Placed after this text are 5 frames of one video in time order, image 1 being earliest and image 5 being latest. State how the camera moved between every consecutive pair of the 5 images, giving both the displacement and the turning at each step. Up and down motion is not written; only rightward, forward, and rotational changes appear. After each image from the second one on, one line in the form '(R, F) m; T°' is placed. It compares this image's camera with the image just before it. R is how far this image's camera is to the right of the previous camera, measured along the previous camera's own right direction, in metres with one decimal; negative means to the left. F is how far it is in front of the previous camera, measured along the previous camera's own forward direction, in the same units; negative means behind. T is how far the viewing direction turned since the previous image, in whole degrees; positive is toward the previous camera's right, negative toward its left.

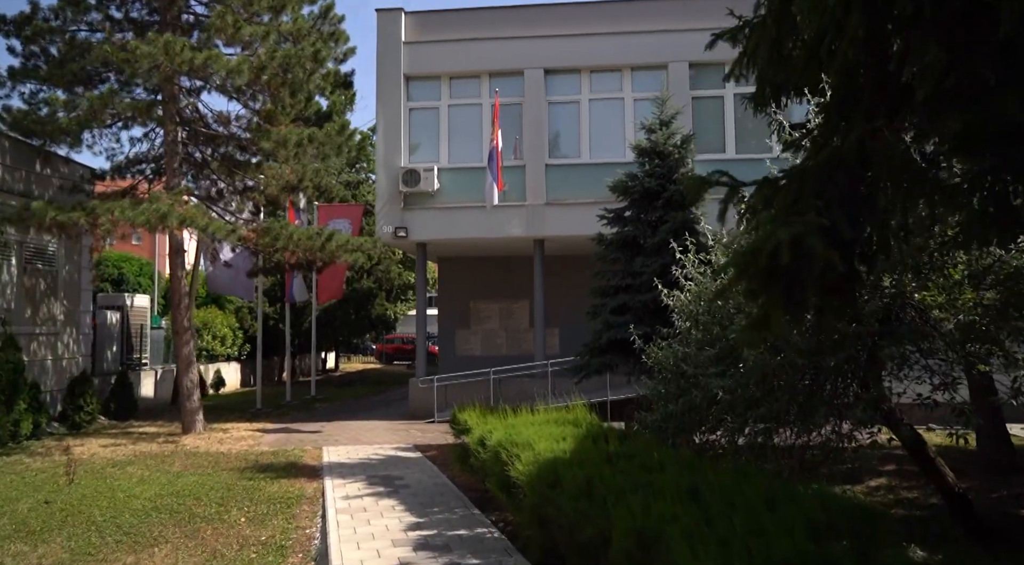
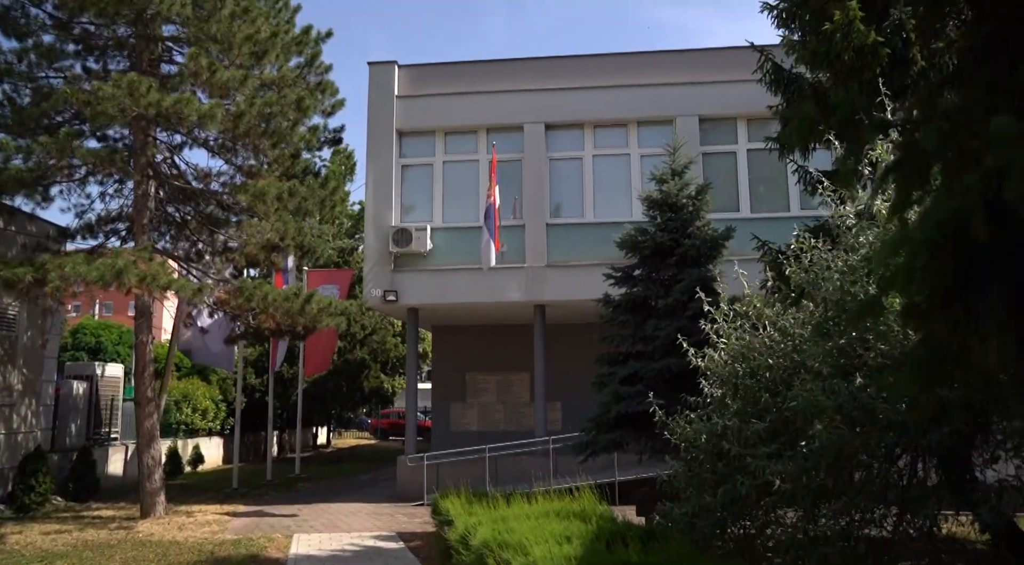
(+0.1, +1.2) m; 0°
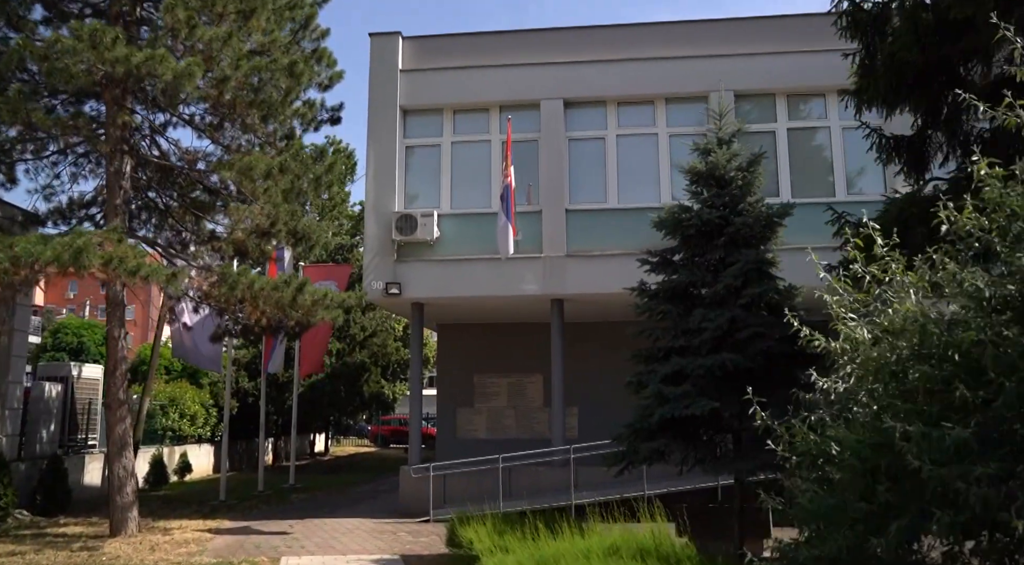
(-0.2, +1.4) m; 0°
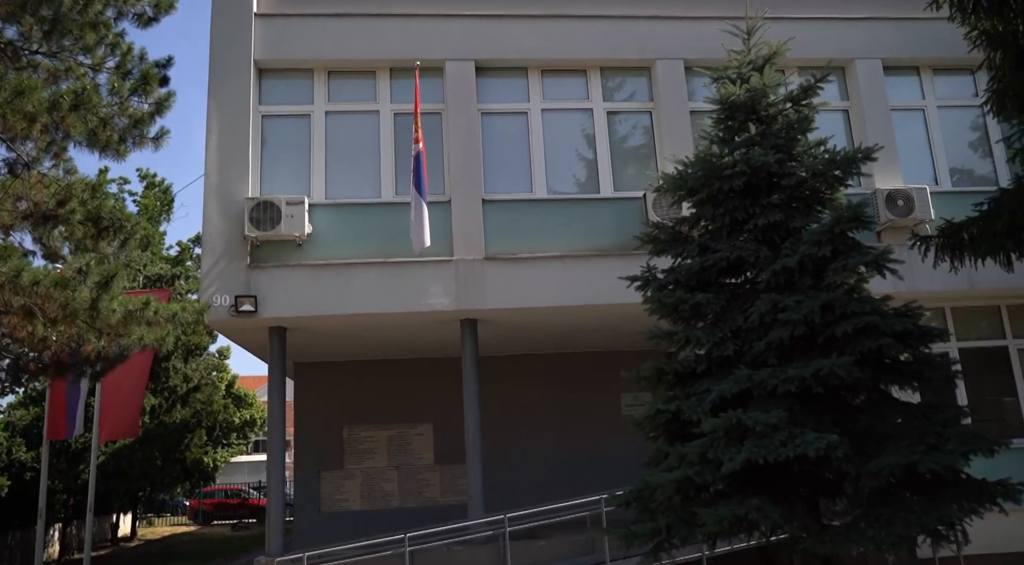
(-0.9, +3.3) m; +12°
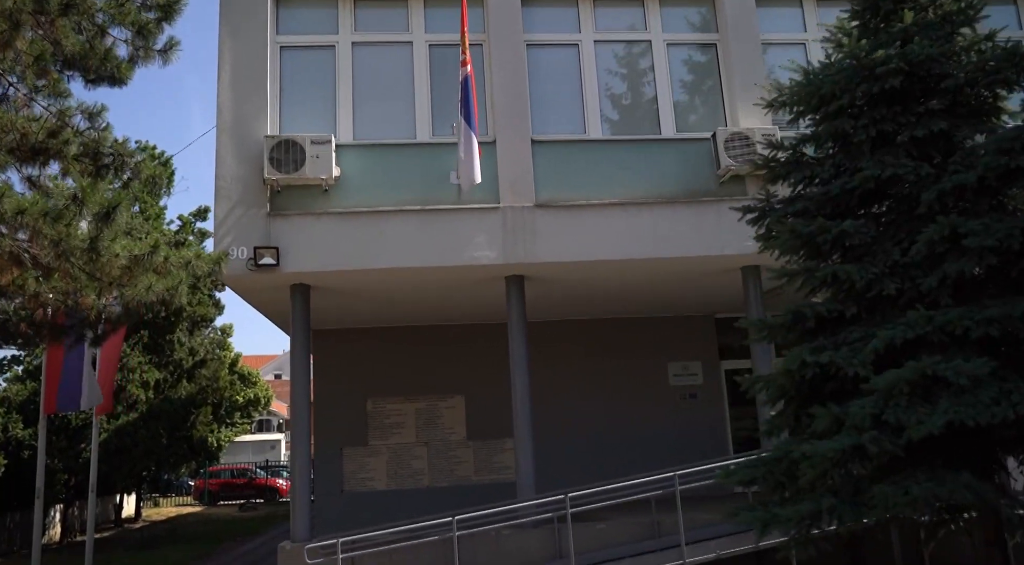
(-0.6, +1.1) m; 0°
